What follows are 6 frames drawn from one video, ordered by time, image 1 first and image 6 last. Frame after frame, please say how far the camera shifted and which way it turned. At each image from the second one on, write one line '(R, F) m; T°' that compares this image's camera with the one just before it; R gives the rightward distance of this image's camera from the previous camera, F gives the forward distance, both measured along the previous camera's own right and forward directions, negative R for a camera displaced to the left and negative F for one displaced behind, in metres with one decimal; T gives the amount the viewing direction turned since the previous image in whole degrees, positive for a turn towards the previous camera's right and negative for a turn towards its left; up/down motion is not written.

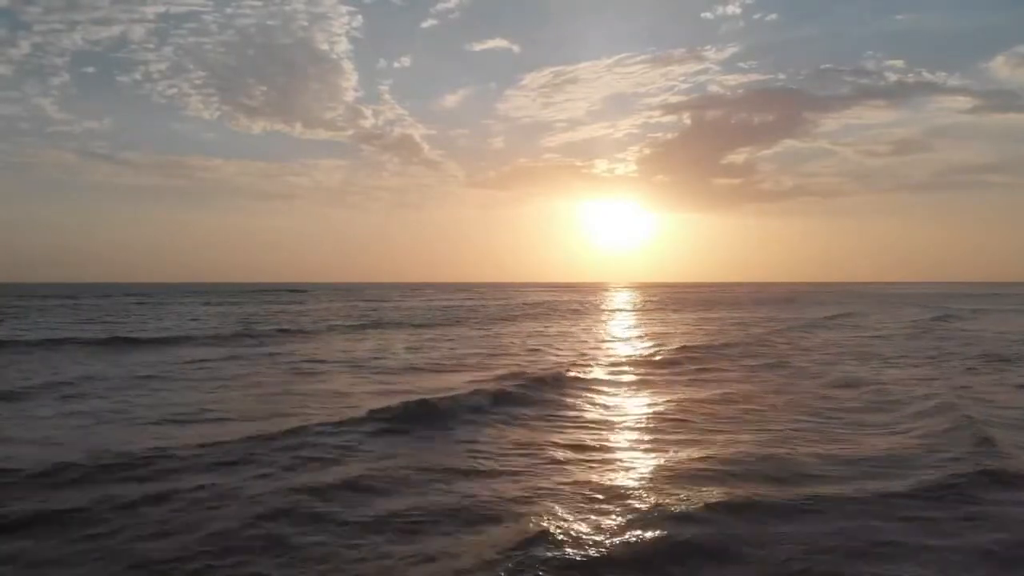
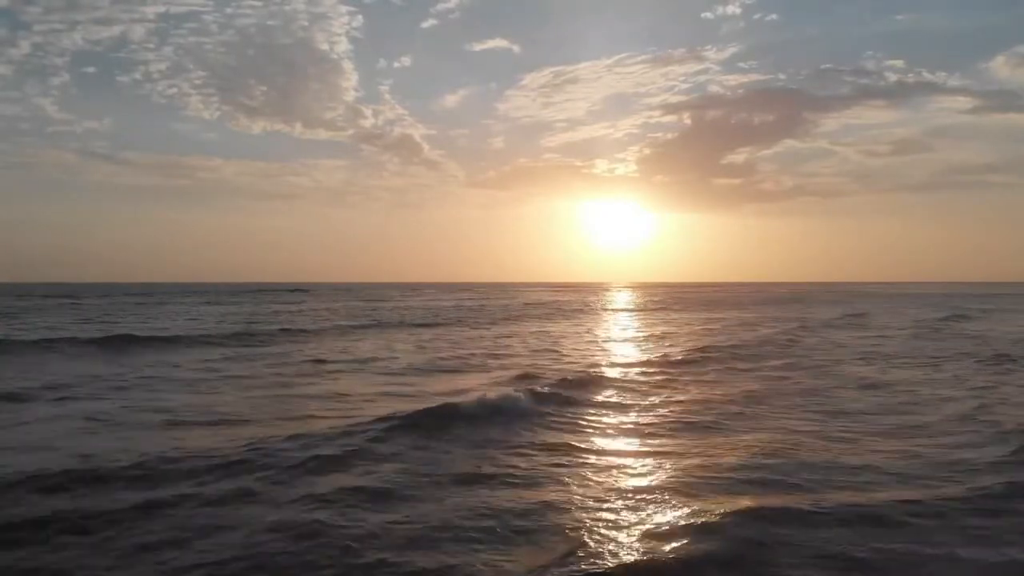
(+0.2, +2.6) m; 0°
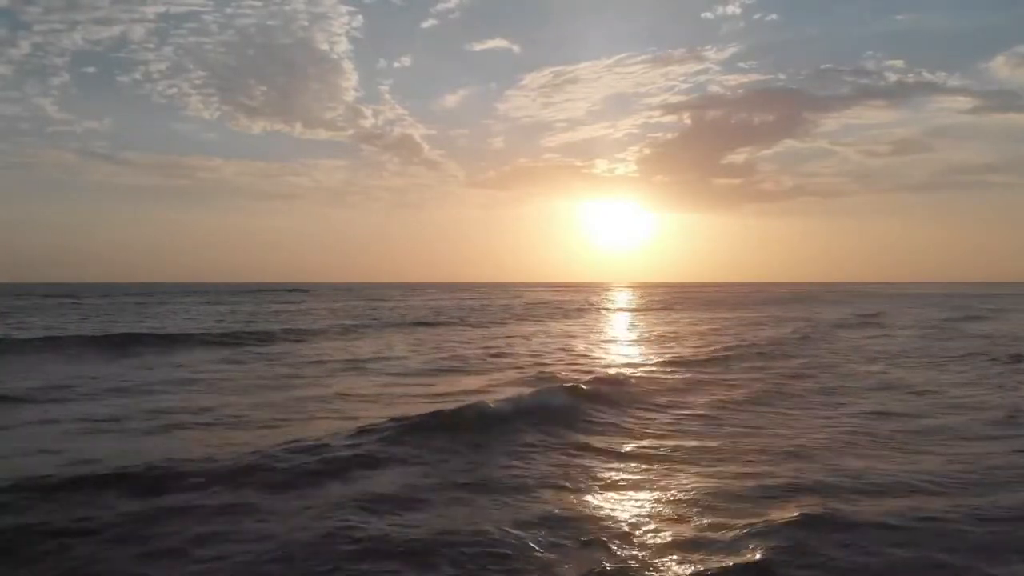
(-6.3, -6.1) m; 0°
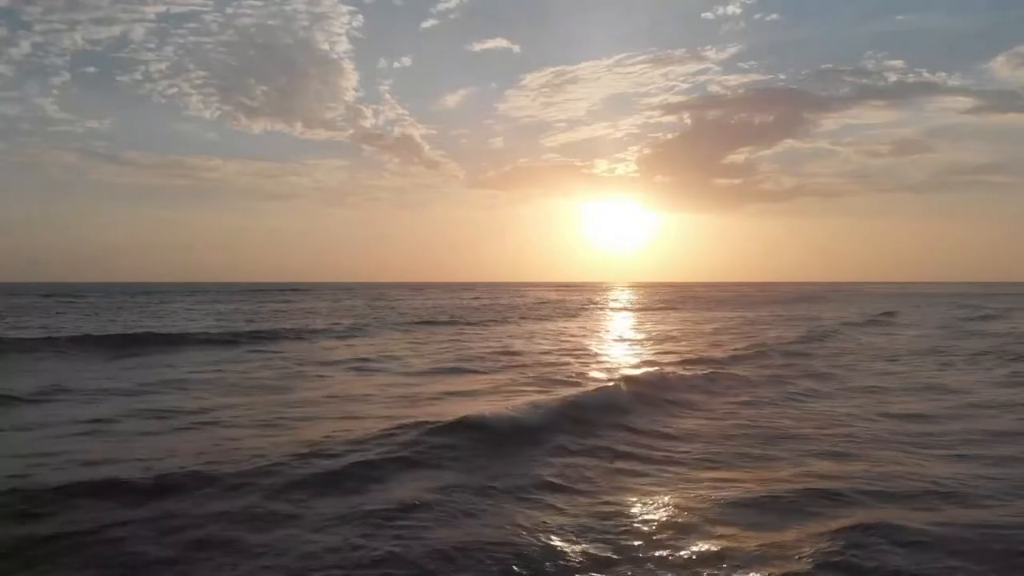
(+0.5, -1.5) m; 0°
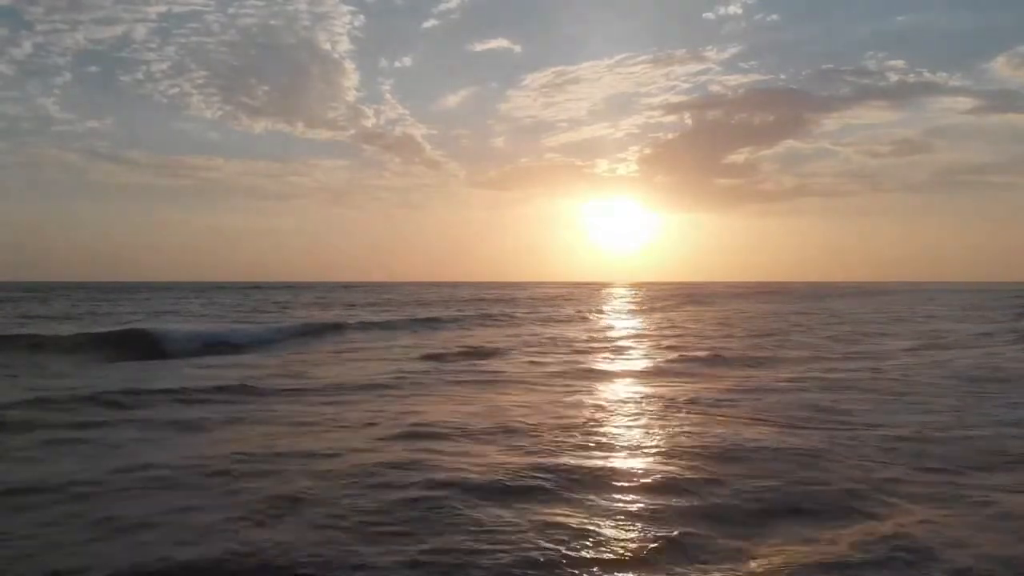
(0.0, +1.4) m; 0°
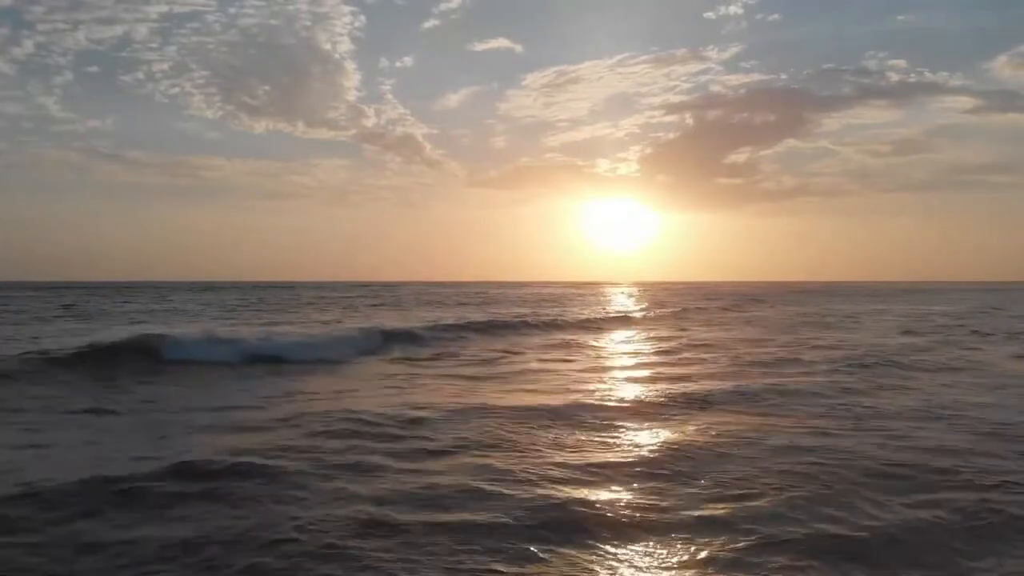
(-0.5, +0.8) m; 0°
